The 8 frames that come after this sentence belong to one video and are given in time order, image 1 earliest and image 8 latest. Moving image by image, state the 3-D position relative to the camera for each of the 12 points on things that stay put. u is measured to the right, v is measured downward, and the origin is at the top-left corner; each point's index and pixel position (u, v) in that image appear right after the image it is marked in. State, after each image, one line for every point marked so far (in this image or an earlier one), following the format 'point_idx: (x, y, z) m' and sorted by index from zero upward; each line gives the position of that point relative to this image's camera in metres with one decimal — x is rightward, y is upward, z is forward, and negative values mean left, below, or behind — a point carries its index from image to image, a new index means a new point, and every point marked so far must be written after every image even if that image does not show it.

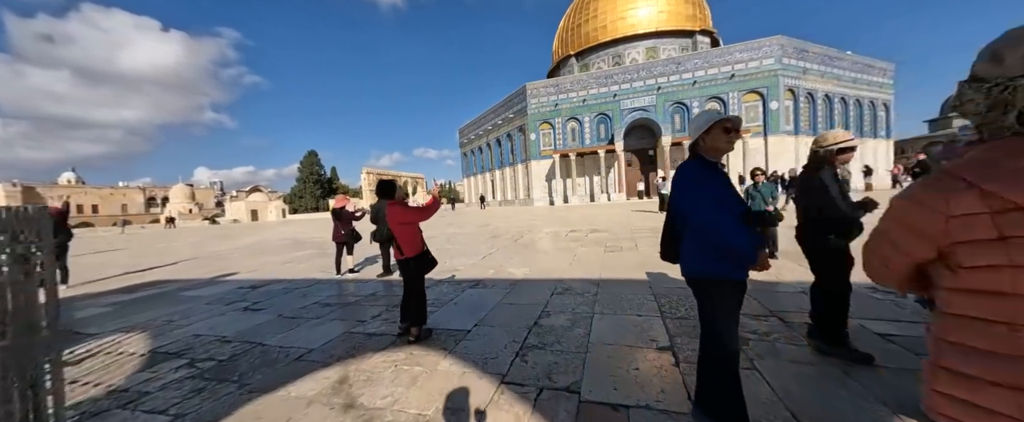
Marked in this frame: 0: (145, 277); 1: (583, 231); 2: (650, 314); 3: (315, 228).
0: (-6.7, -1.2, +5.9) m
1: (+1.7, -0.5, +7.9) m
2: (+1.0, -0.8, +2.5) m
3: (-9.7, -0.9, +16.1) m
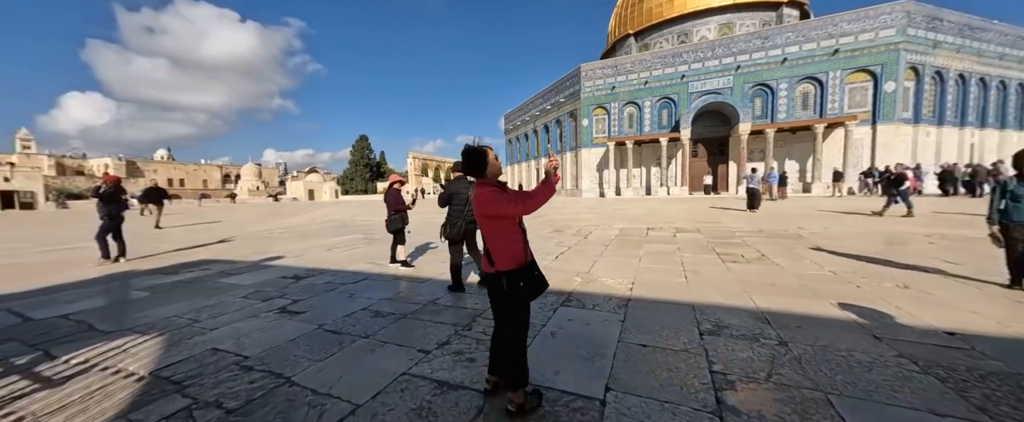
0: (-5.5, -0.8, +5.7) m
1: (+3.1, -0.4, +6.6) m
2: (+1.8, -0.8, +1.3) m
3: (-7.2, 0.0, +16.1) m
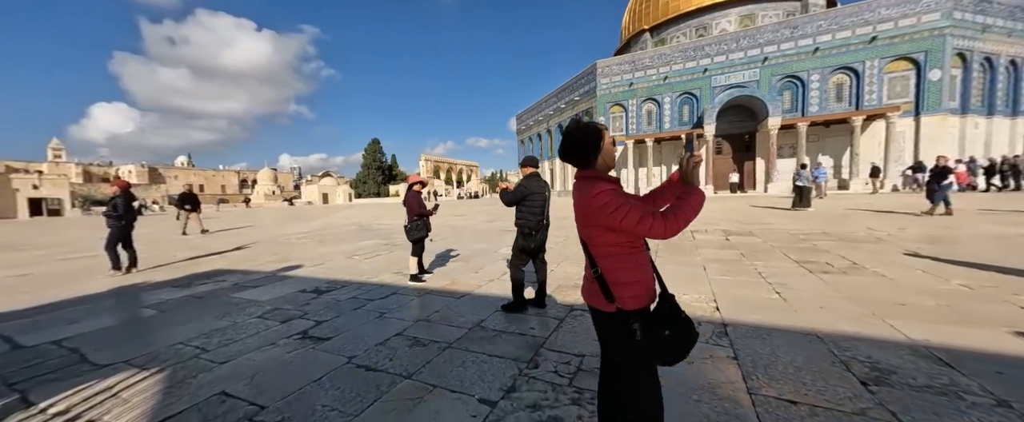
0: (-5.0, -0.9, +5.3) m
1: (+3.7, -0.4, +6.0) m
2: (+2.2, -0.8, +0.7) m
3: (-6.4, -0.1, +15.8) m
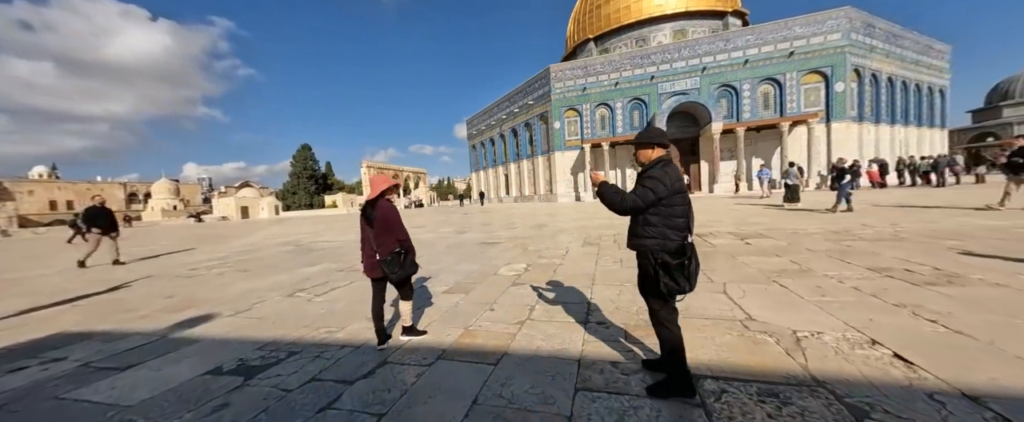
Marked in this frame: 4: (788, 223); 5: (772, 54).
0: (-4.9, -1.2, +3.4) m
1: (+3.6, -0.4, +5.5) m
2: (+2.9, -0.8, +0.1) m
3: (-8.0, -0.7, +13.5) m
4: (+5.6, -0.2, +6.6) m
5: (+15.1, +9.1, +18.8) m
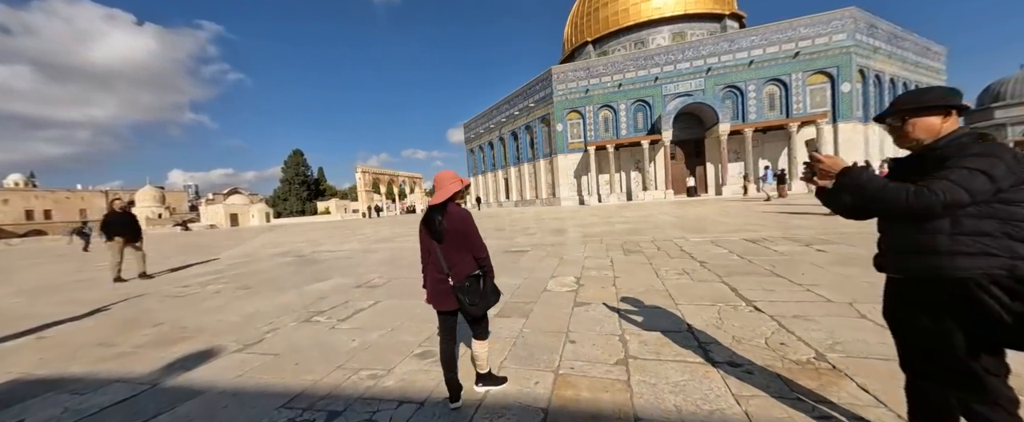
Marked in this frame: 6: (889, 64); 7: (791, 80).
0: (-4.2, -1.3, +2.7) m
1: (+4.1, -0.5, +5.0) m
2: (+3.6, -0.8, -0.4) m
3: (-7.6, -1.0, +12.8) m
4: (+6.2, -0.3, +6.2) m
5: (+15.3, +9.0, +18.7) m
6: (+23.1, +9.0, +19.9) m
7: (+15.9, +7.5, +18.4) m
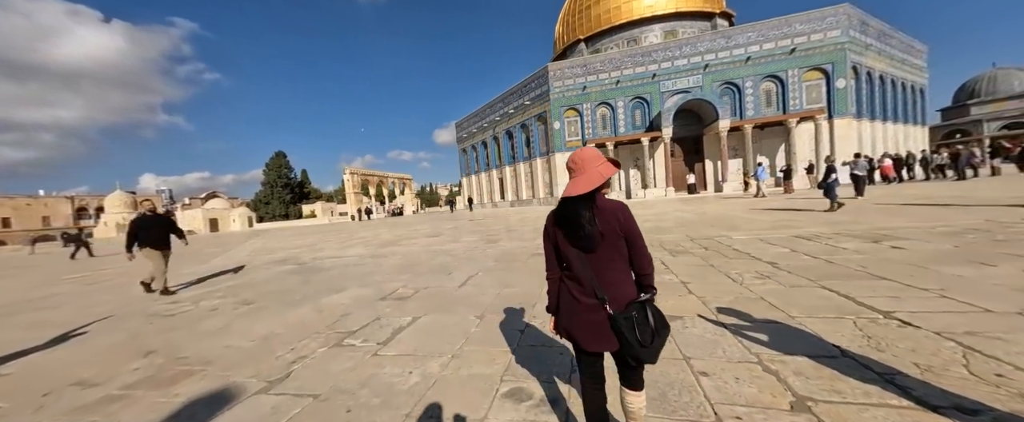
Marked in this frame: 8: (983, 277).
0: (-3.6, -1.4, +2.1) m
1: (+4.7, -0.4, +4.7) m
2: (+4.4, -0.7, -0.8) m
3: (-7.3, -1.1, +12.0) m
4: (+6.7, -0.2, +5.9) m
5: (+15.2, +9.2, +18.7) m
6: (+22.9, +9.4, +20.2) m
7: (+15.8, +7.7, +18.5) m
8: (+4.0, -0.6, +2.7) m
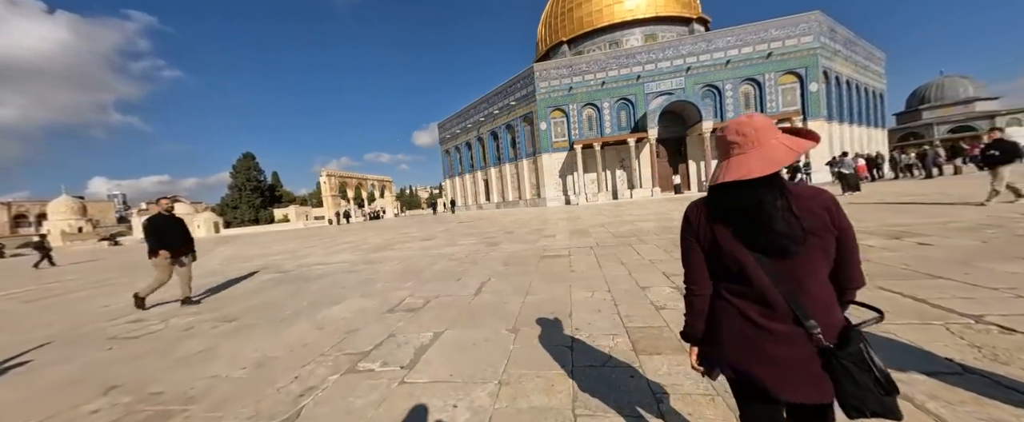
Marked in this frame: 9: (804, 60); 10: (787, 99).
0: (-3.2, -1.4, +1.5) m
1: (+4.9, -0.4, +4.6) m
2: (+5.0, -0.6, -0.8) m
3: (-7.5, -1.3, +11.2) m
4: (+6.8, -0.1, +6.0) m
5: (+14.4, +9.3, +19.4) m
6: (+22.0, +9.5, +21.3) m
7: (+15.0, +7.8, +19.2) m
8: (+4.3, -0.5, +2.6) m
9: (+17.3, +9.0, +19.2) m
10: (+16.6, +6.8, +19.5) m
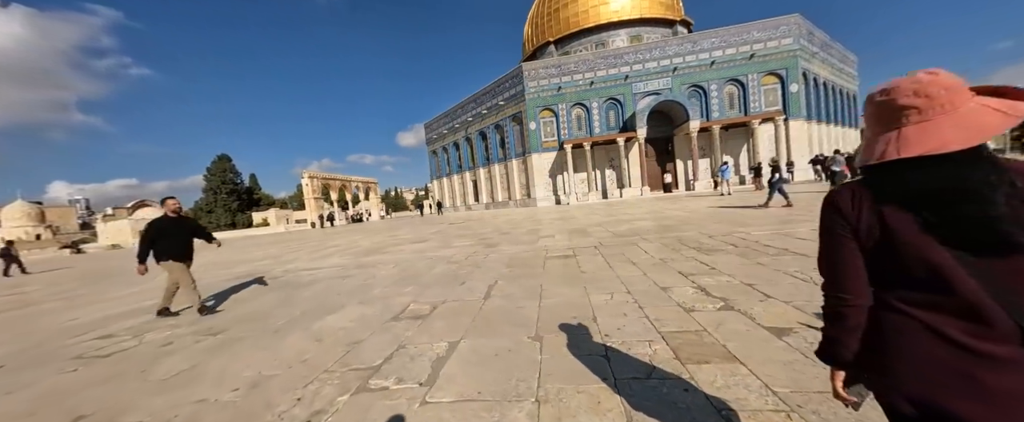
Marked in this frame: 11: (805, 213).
0: (-2.9, -1.4, +1.2) m
1: (+5.0, -0.3, +4.6) m
2: (+5.3, -0.5, -0.8) m
3: (-7.7, -1.4, +10.6) m
4: (+6.9, 0.0, +6.1) m
5: (+13.7, +9.4, +19.8) m
6: (+21.3, +9.8, +22.1) m
7: (+14.4, +7.9, +19.6) m
8: (+4.5, -0.5, +2.6) m
9: (+16.6, +9.1, +19.7) m
10: (+15.9, +6.9, +20.0) m
11: (+6.6, 0.0, +7.3) m
